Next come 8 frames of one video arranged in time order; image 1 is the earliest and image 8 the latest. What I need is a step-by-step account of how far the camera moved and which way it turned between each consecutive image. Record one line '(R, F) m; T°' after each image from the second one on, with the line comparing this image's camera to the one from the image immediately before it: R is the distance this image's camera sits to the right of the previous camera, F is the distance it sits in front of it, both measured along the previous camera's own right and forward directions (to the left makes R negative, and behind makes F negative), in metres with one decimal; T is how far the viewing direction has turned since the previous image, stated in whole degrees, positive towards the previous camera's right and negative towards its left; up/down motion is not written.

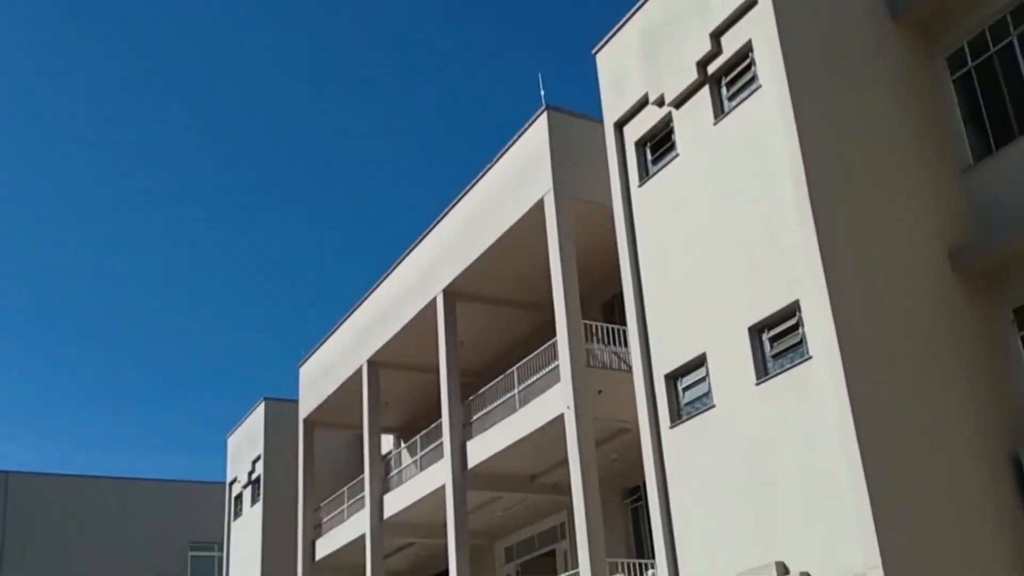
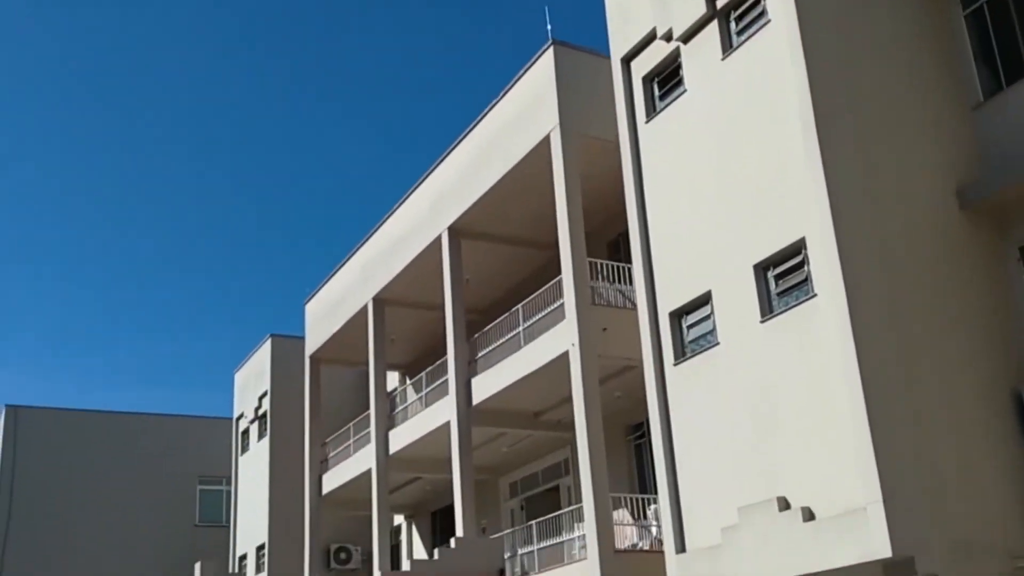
(0.0, 0.0) m; 0°
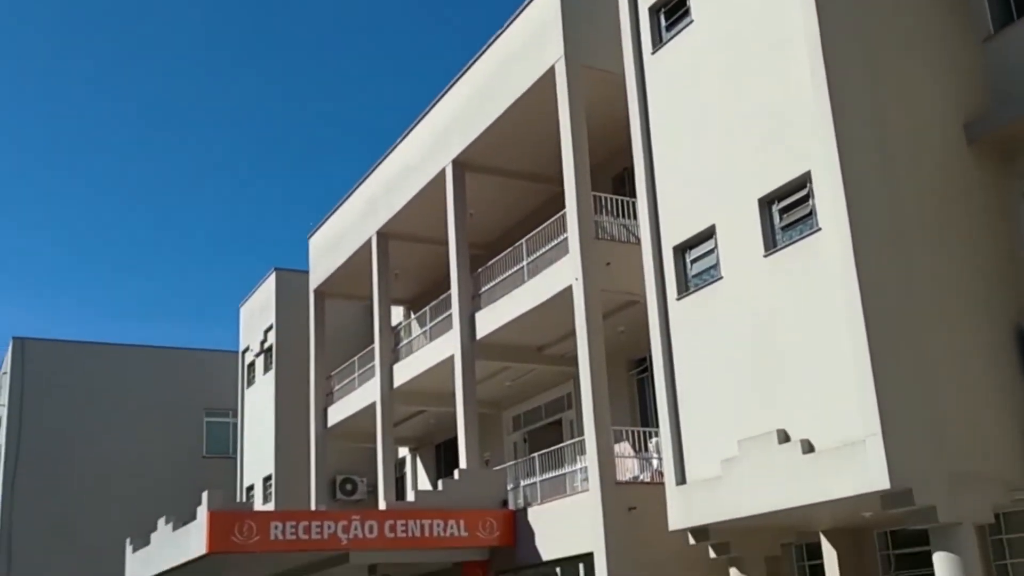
(0.0, 0.0) m; 0°
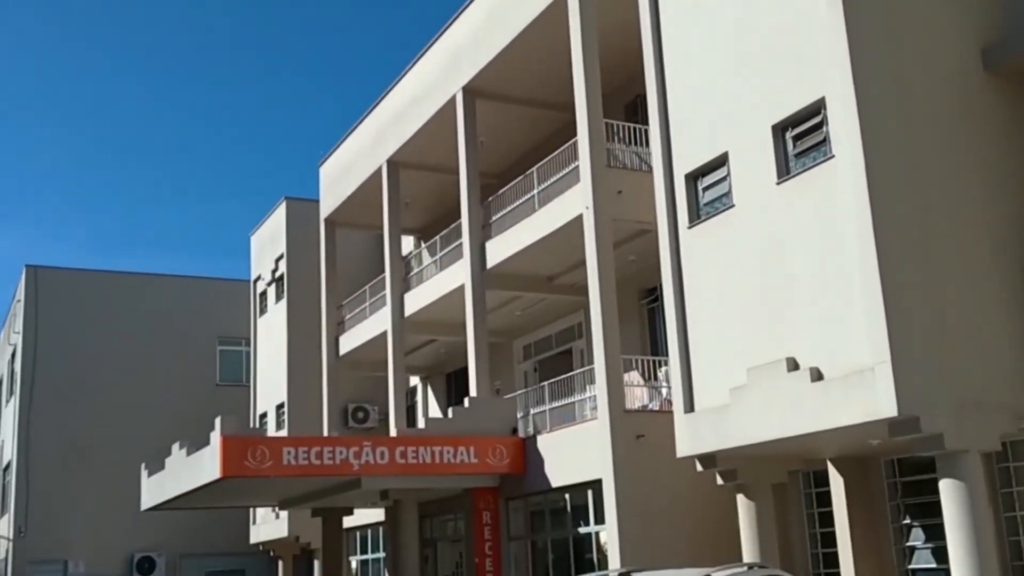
(0.0, 0.0) m; -1°
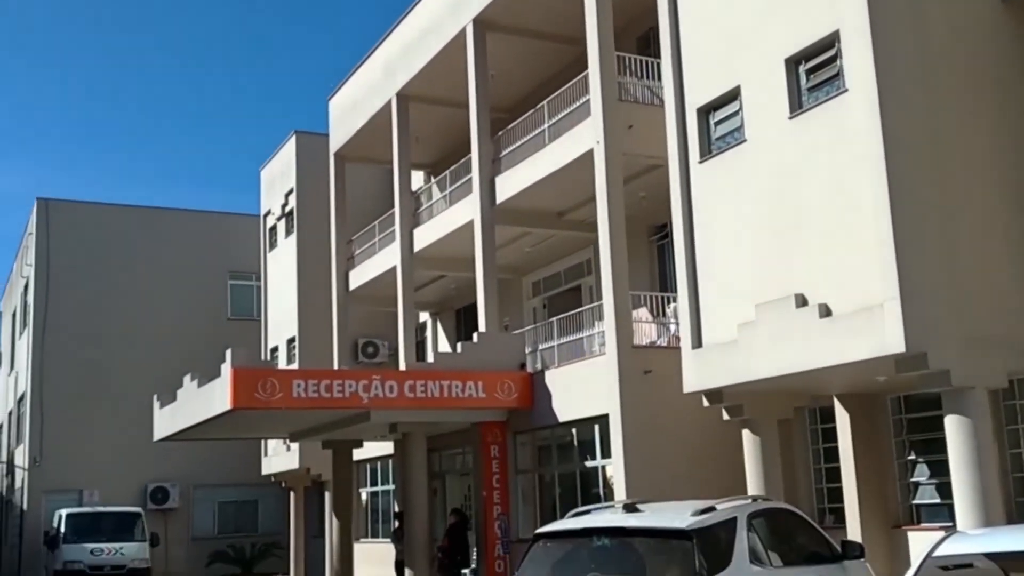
(0.0, 0.0) m; -1°
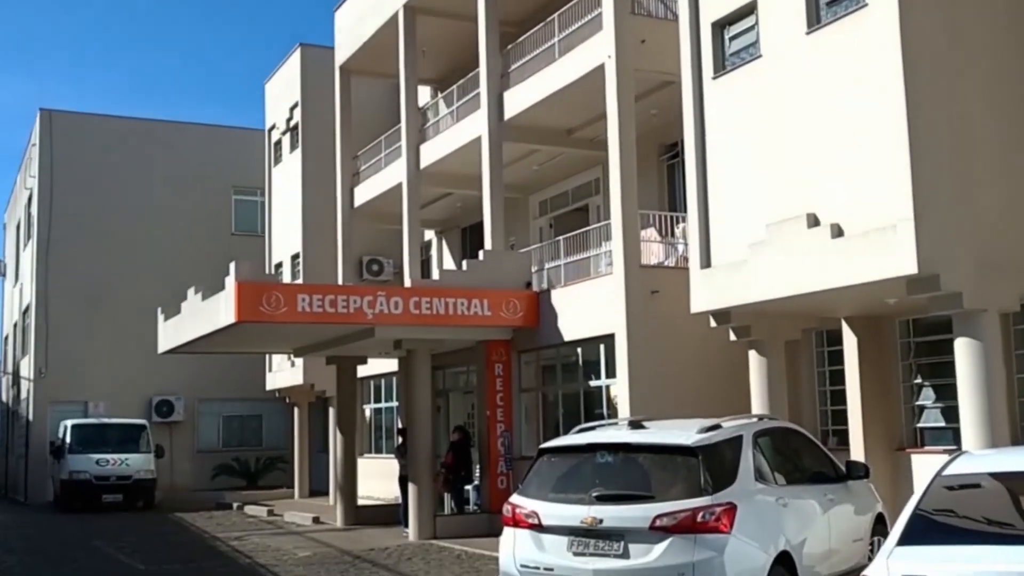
(0.0, +0.2) m; 0°
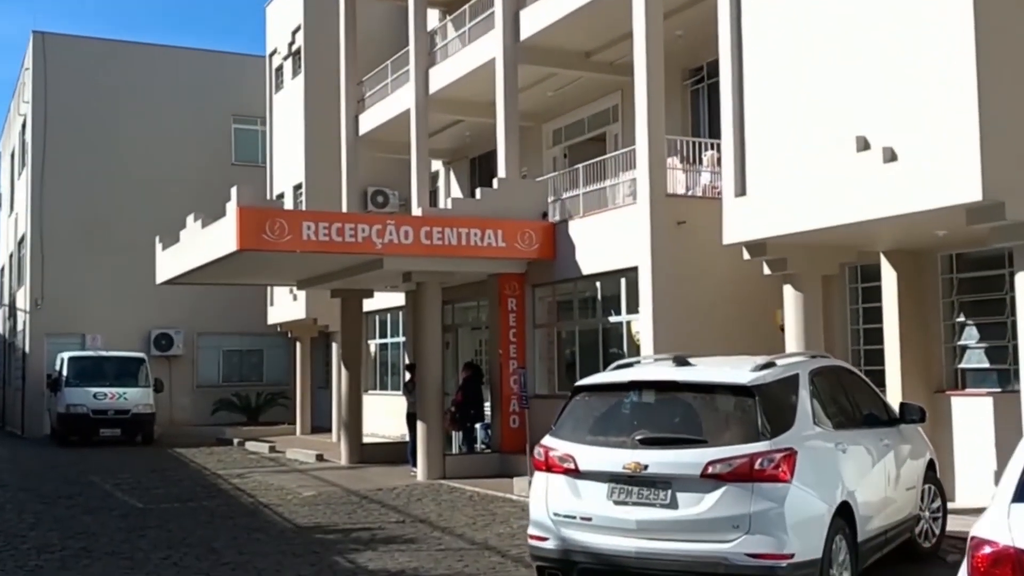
(-0.3, +0.9) m; 0°
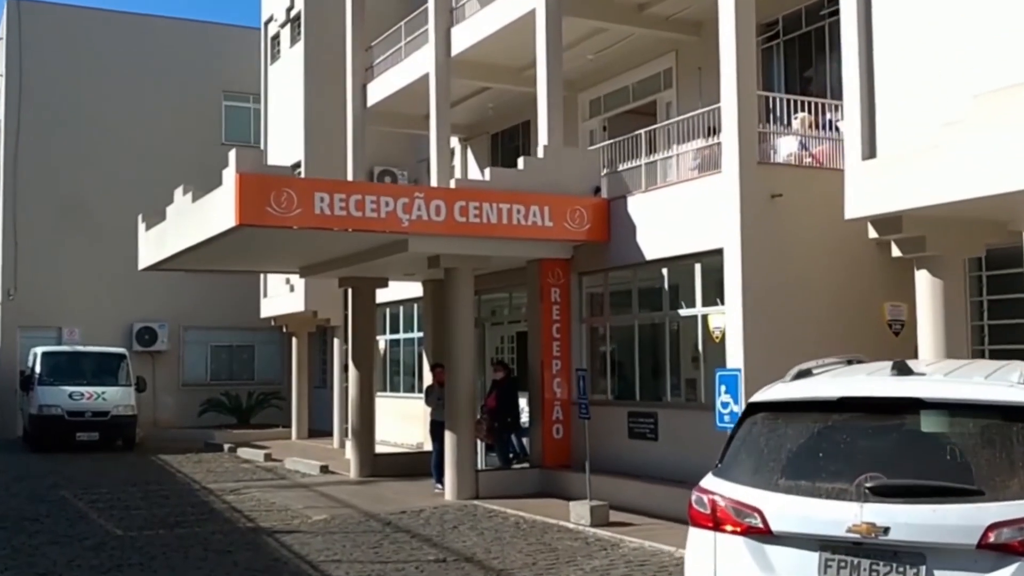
(-0.8, +2.6) m; +1°
